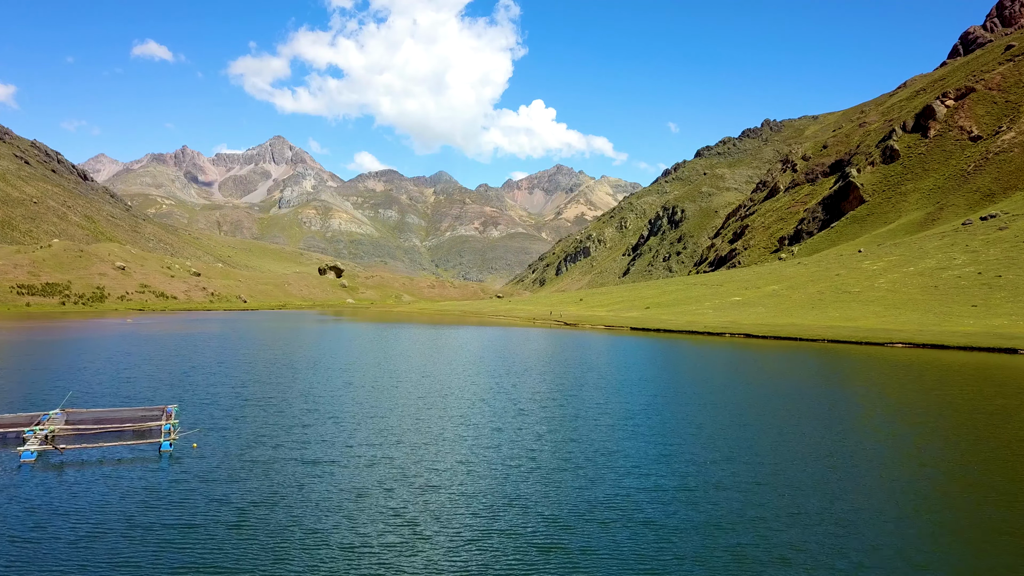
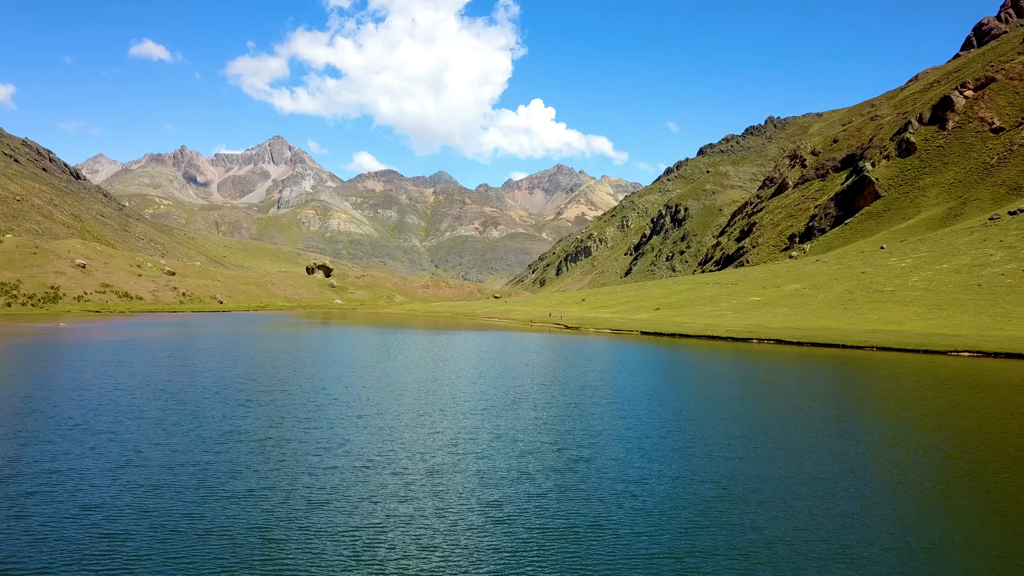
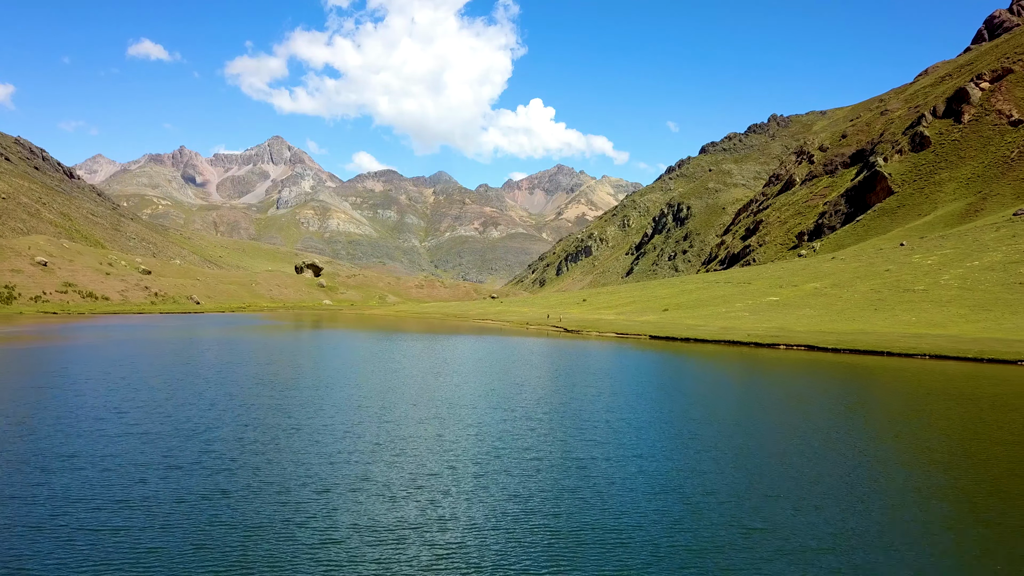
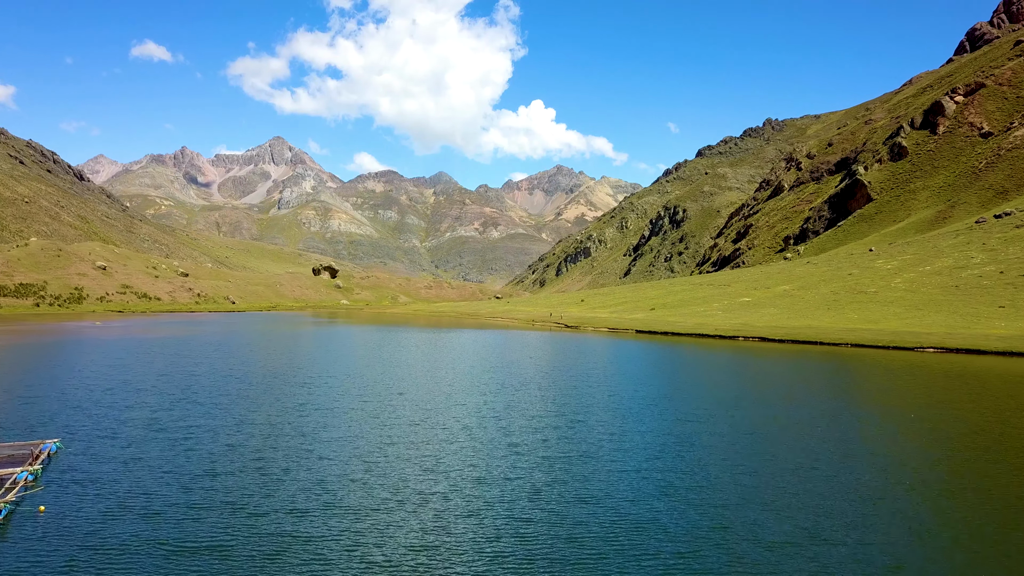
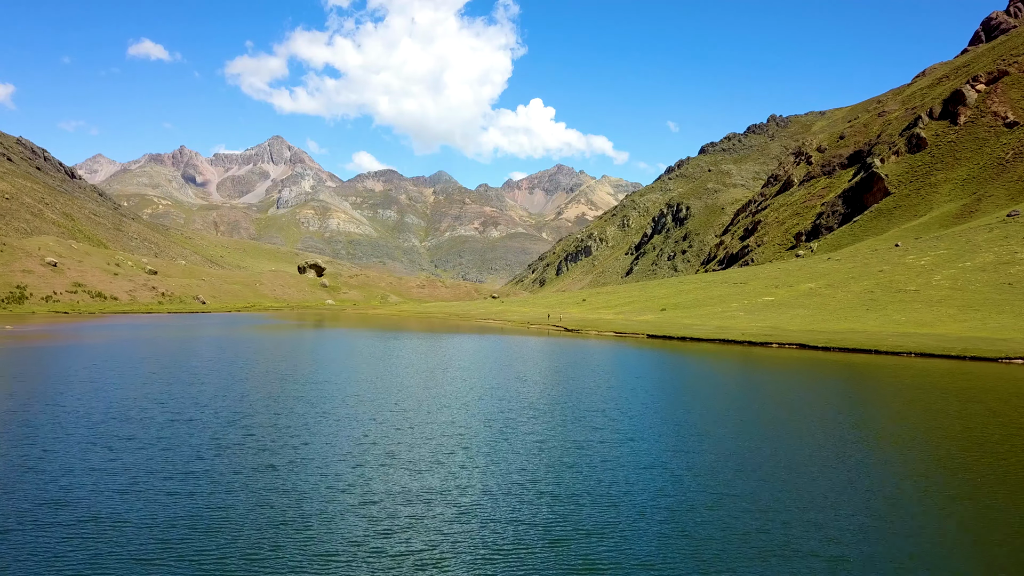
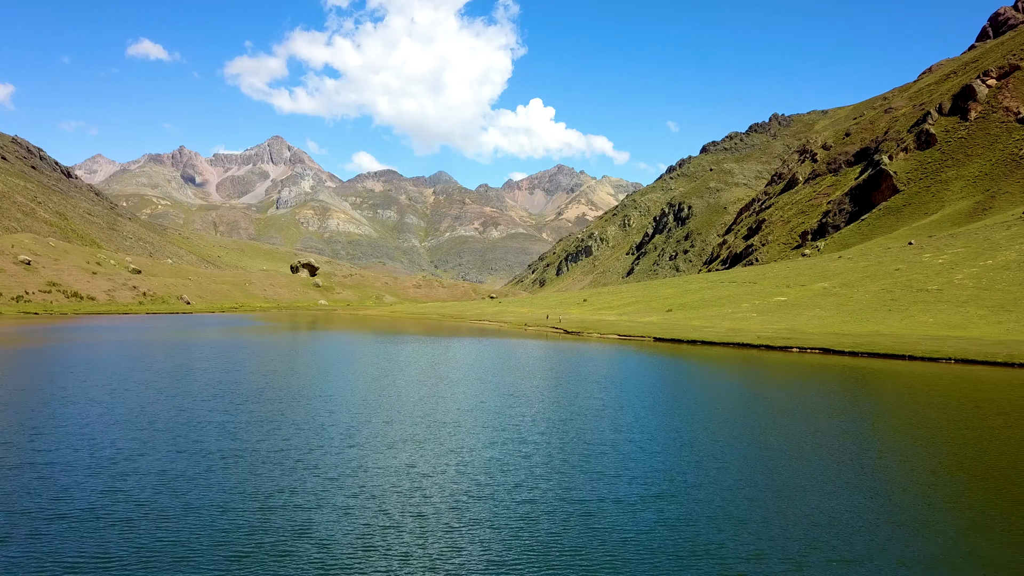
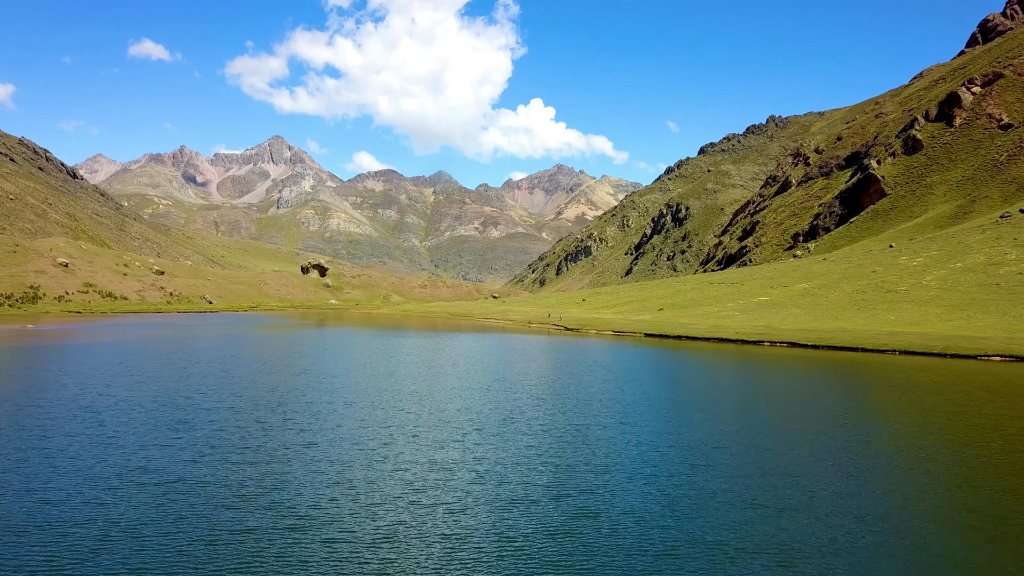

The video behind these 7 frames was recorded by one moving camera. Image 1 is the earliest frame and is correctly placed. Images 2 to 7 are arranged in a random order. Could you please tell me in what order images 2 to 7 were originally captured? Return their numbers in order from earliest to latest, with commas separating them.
4, 2, 7, 5, 3, 6
